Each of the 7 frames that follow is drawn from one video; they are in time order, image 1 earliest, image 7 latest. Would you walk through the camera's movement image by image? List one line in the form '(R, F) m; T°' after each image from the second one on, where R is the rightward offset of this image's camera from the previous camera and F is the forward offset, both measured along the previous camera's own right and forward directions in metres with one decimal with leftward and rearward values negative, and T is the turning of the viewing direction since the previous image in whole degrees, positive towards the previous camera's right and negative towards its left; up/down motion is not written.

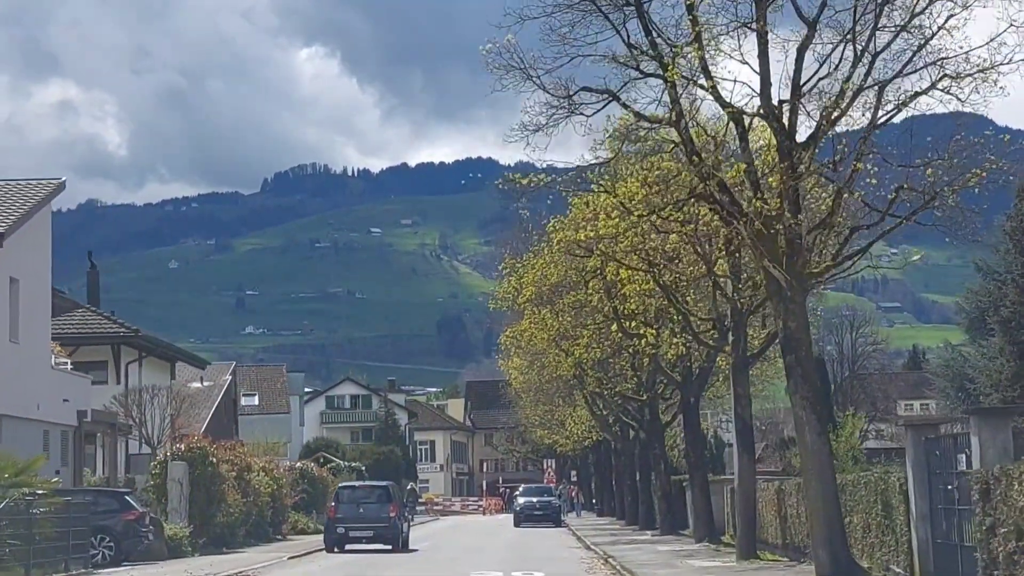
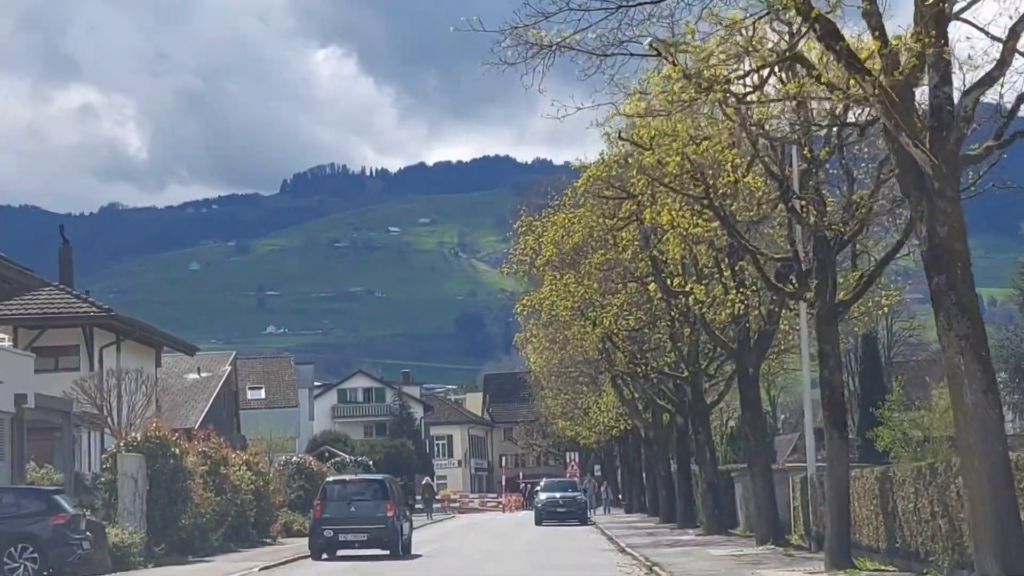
(0.0, +5.8) m; -1°
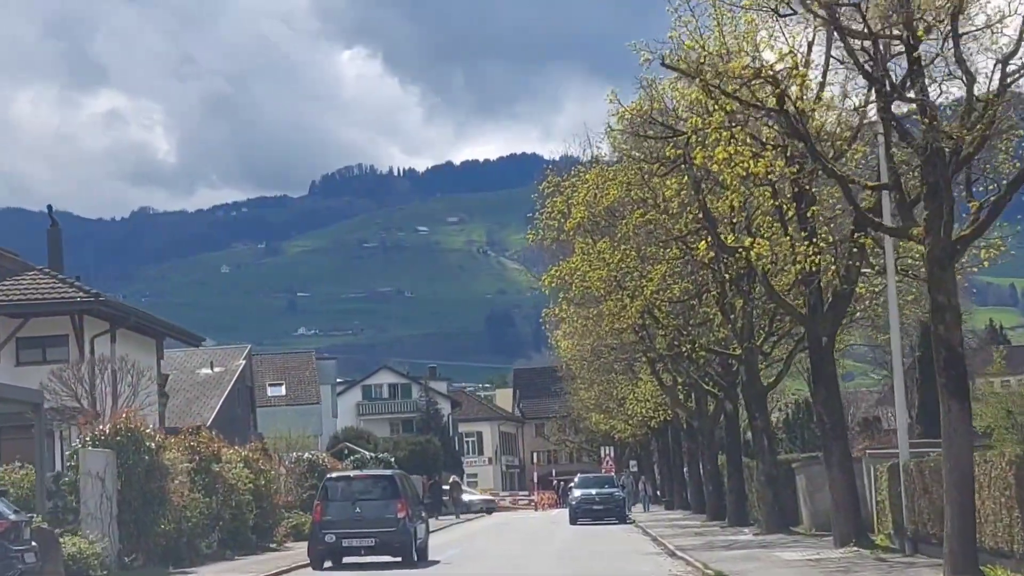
(+0.1, +4.3) m; -1°
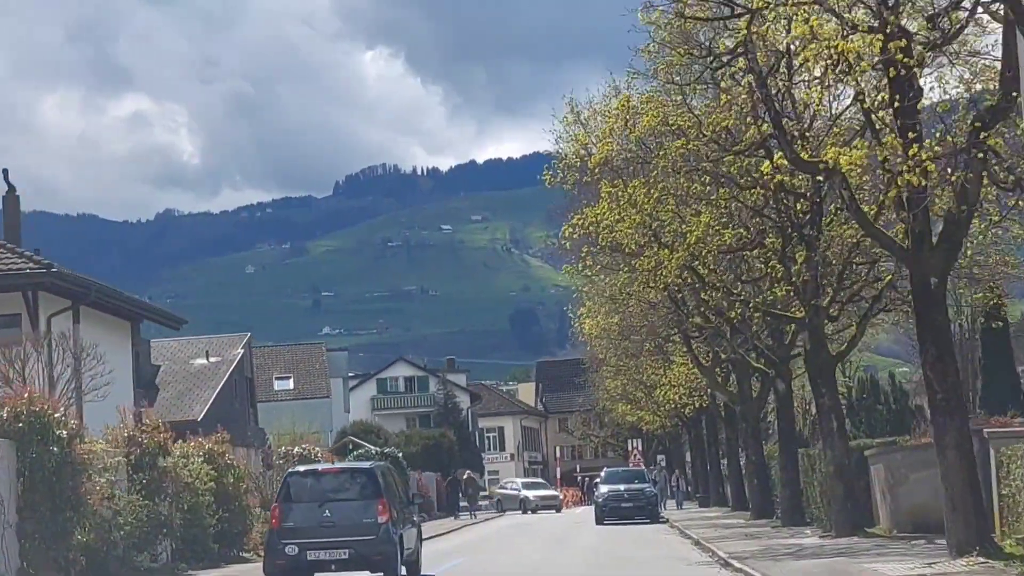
(+0.3, +5.6) m; -1°
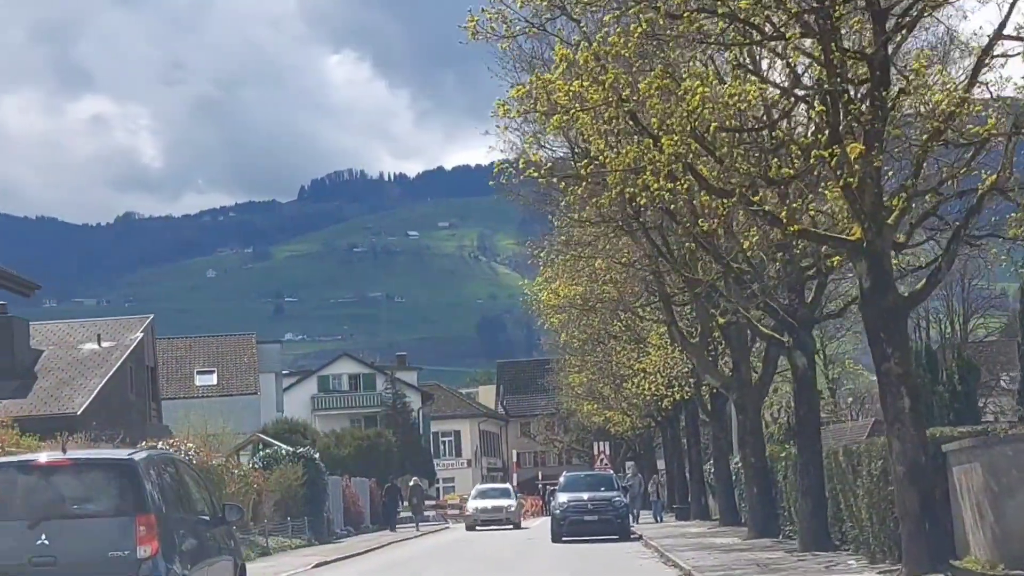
(+0.9, +9.1) m; +2°
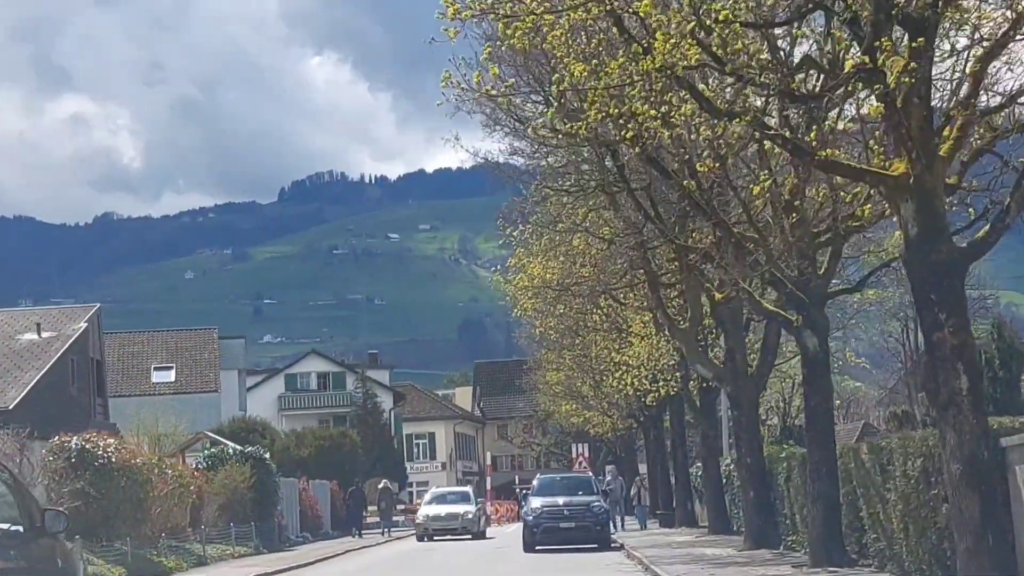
(+0.3, +3.7) m; +1°
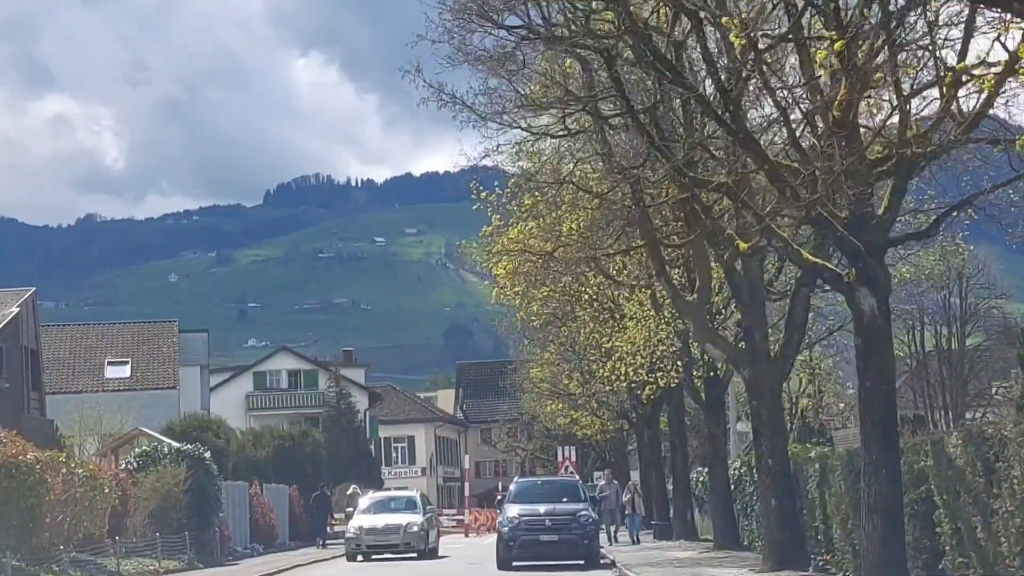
(+0.3, +5.0) m; +1°
